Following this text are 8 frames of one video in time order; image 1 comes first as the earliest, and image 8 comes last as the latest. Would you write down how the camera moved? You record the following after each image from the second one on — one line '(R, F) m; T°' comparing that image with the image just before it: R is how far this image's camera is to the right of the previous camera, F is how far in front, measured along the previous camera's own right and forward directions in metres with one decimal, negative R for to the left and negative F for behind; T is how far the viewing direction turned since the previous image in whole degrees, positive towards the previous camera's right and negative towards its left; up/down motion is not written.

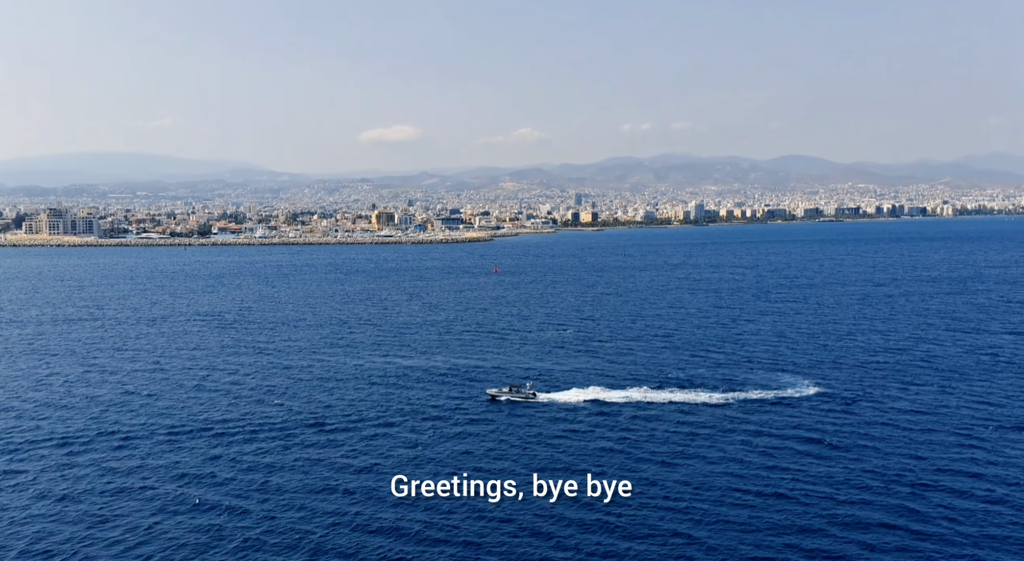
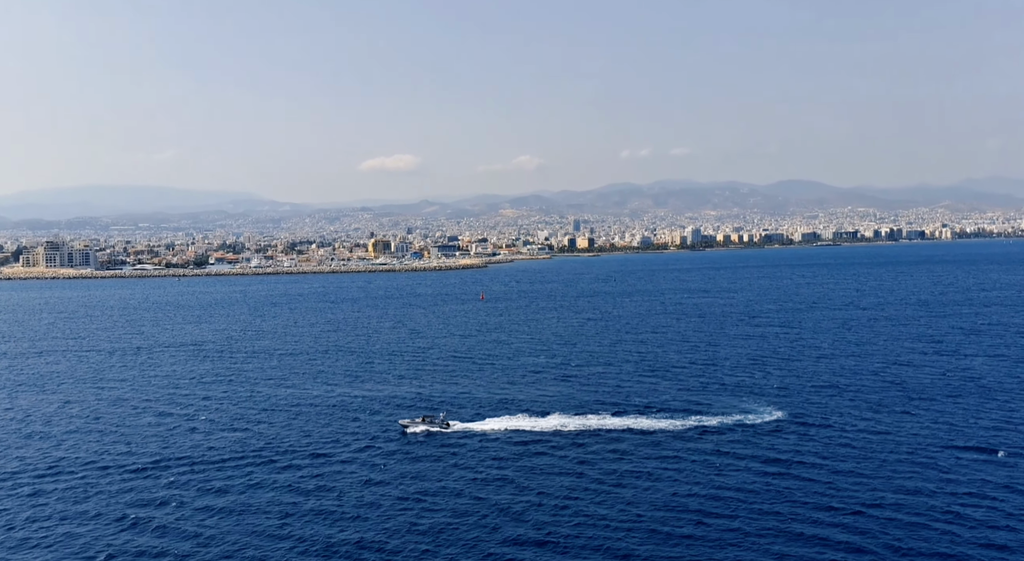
(+1.2, -0.9) m; -1°
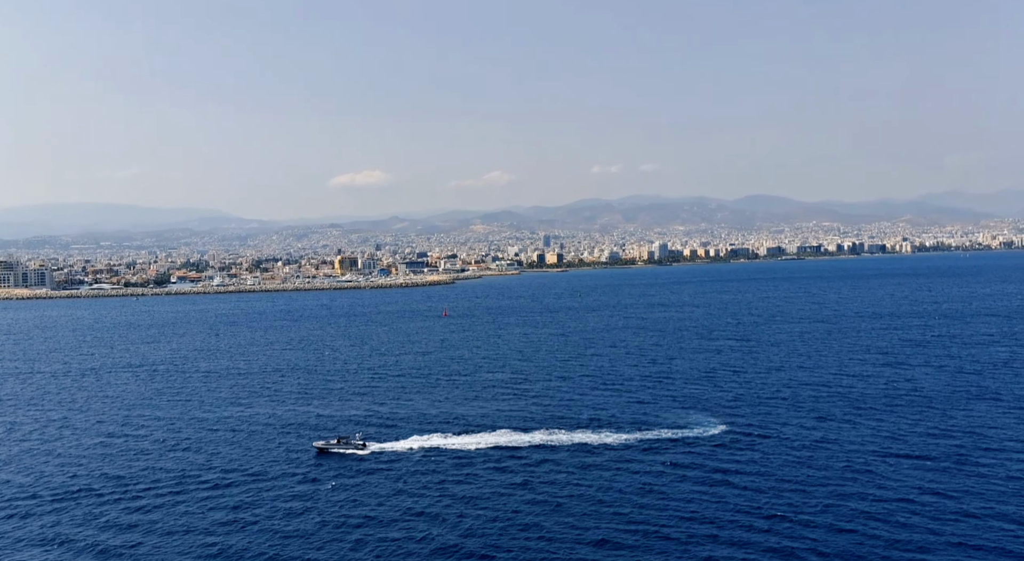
(+0.9, -0.5) m; +2°
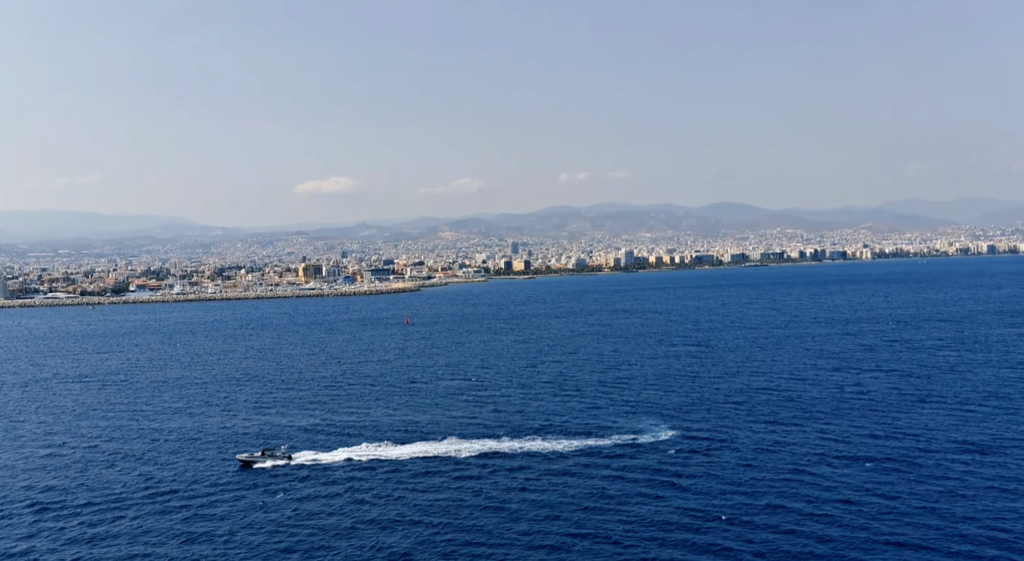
(+0.7, -0.3) m; +2°
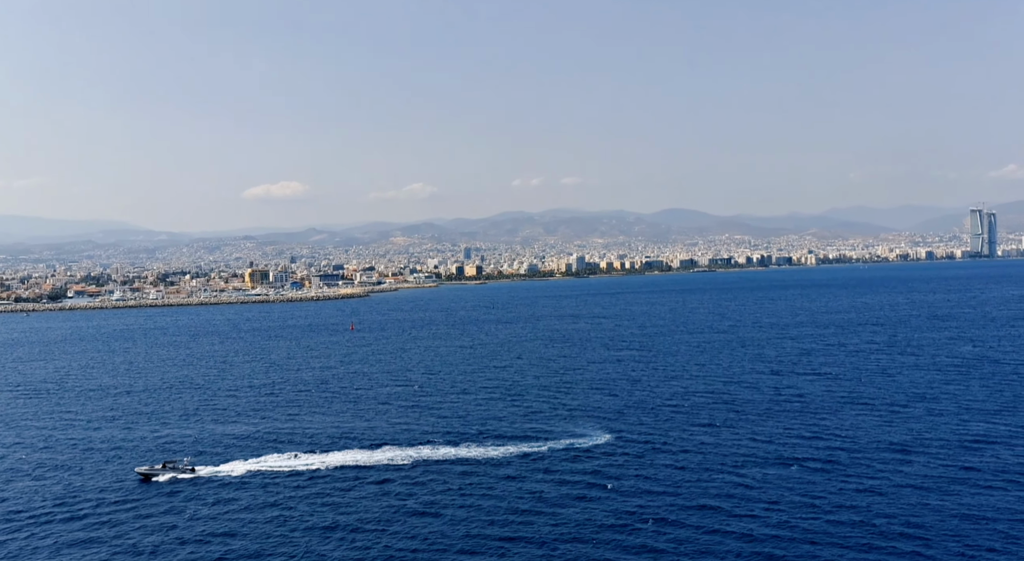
(+0.6, -0.2) m; +3°
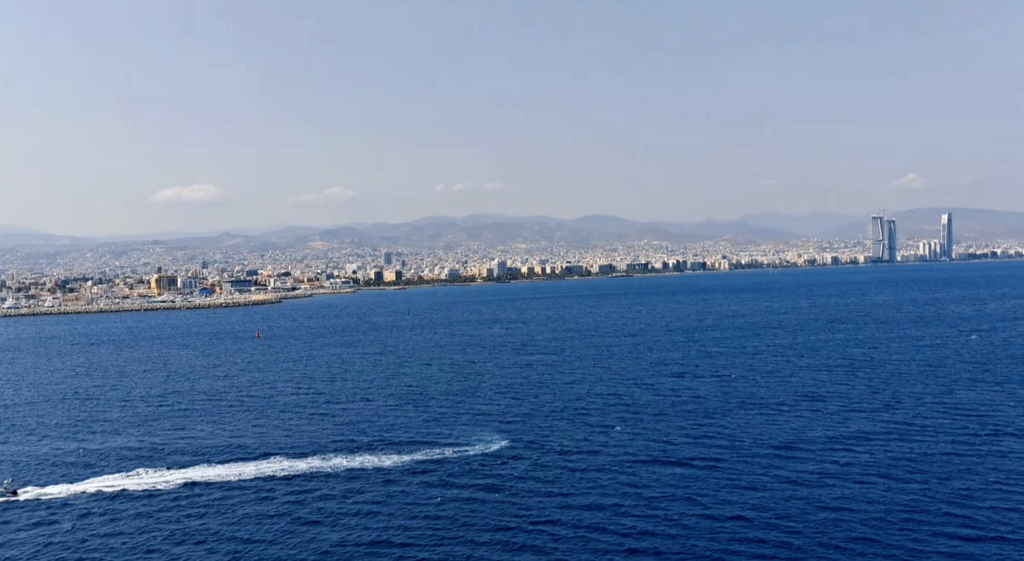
(+1.0, -0.1) m; +5°
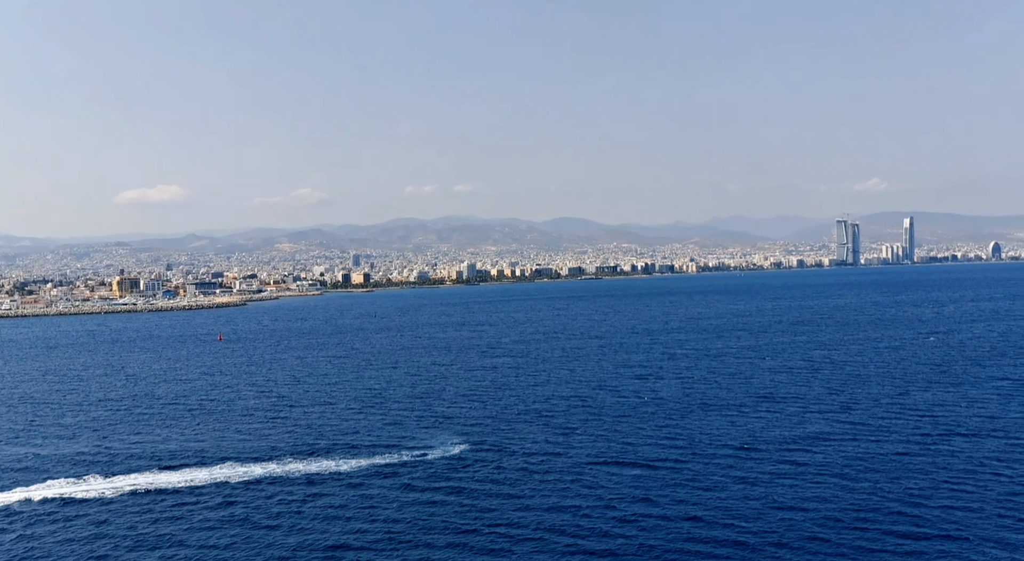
(+1.6, -4.6) m; -8°
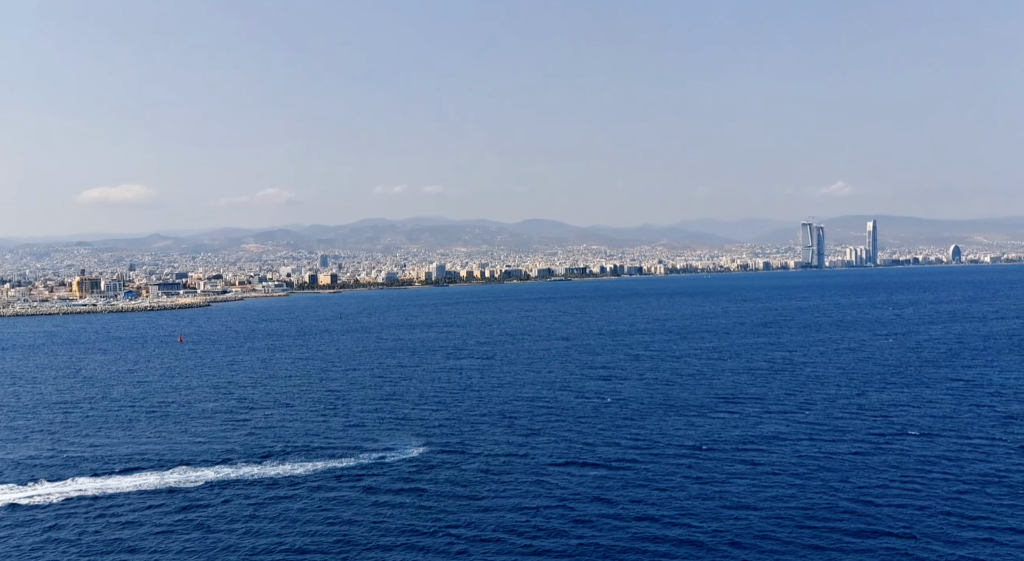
(-1.3, +4.5) m; +13°
